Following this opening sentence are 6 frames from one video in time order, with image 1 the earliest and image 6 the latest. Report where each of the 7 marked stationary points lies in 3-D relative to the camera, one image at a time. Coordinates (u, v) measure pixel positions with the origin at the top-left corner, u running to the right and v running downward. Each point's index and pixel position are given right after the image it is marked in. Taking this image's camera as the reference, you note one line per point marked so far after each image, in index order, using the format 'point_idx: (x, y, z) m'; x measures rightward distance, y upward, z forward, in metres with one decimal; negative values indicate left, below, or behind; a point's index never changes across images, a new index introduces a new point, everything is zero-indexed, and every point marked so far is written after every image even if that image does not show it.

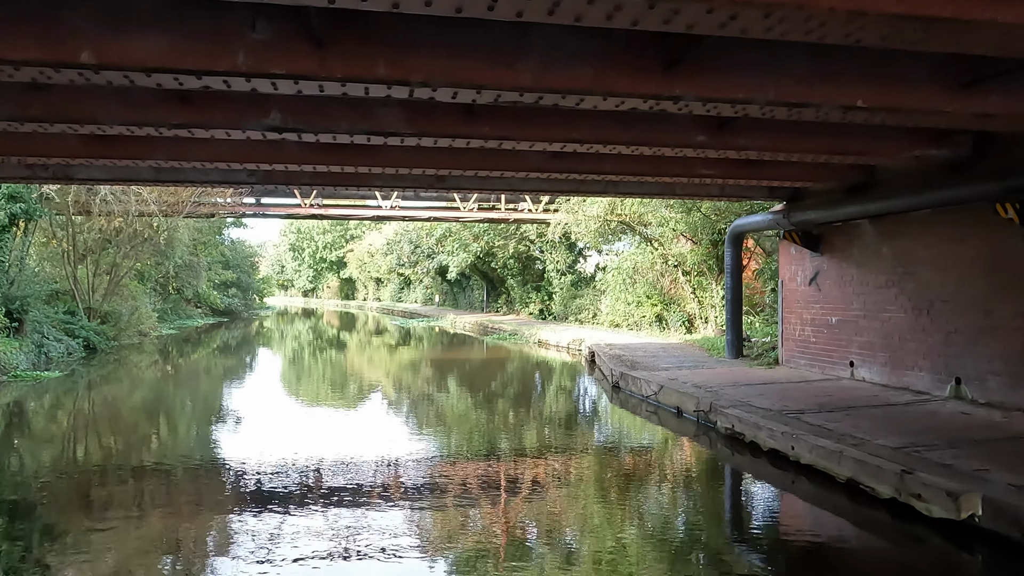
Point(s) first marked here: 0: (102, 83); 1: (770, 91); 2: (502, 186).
0: (-2.4, +1.2, +4.4) m
1: (+1.6, +1.2, +4.6) m
2: (-0.1, +1.2, +8.6) m
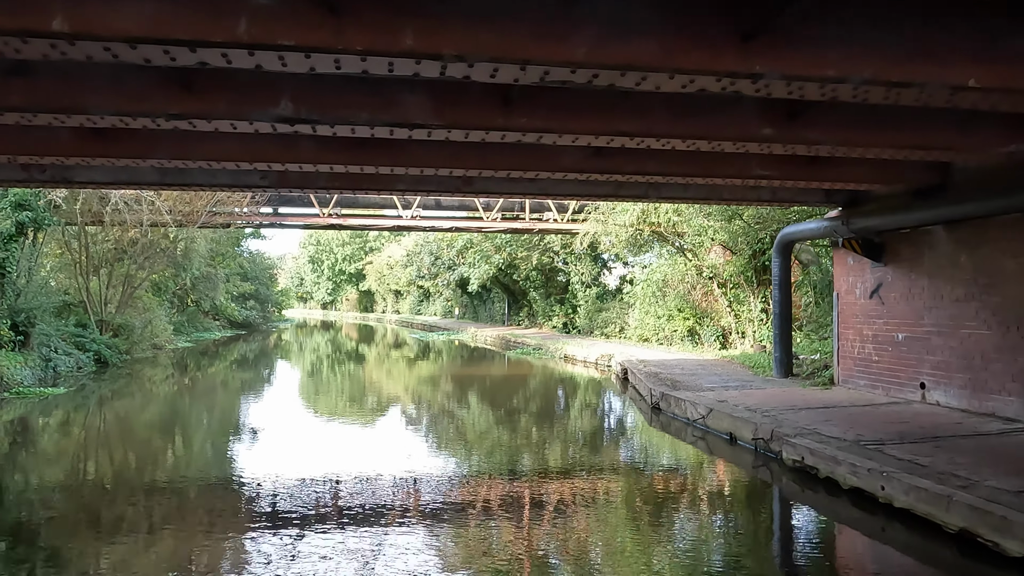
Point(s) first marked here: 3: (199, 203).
0: (-2.2, +1.2, +3.8) m
1: (+1.9, +1.1, +3.9) m
2: (+0.3, +1.0, +7.9) m
3: (-6.8, +1.9, +16.1) m
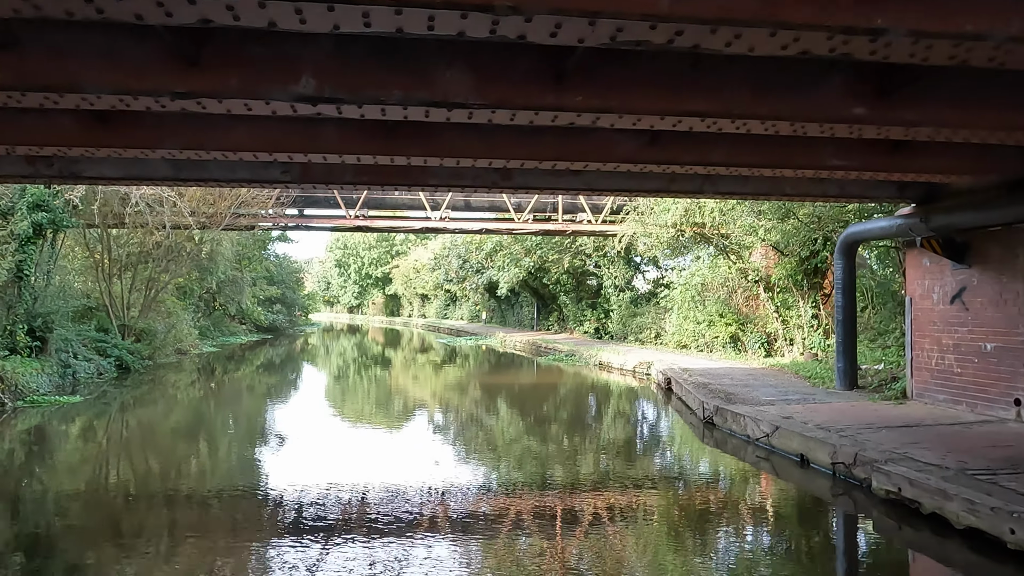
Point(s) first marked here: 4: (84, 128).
0: (-1.9, +1.1, +3.2) m
1: (+2.1, +1.1, +3.2) m
2: (+0.7, +1.0, +7.3) m
3: (-6.1, +1.8, +15.6) m
4: (-3.1, +1.2, +5.4) m
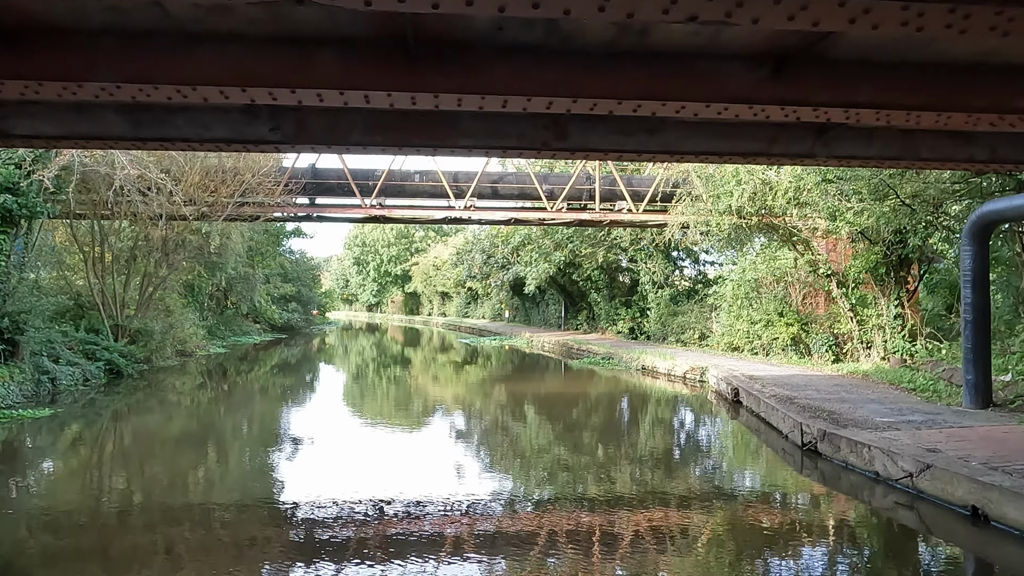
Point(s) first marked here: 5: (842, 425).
0: (-1.6, +1.2, +1.6) m
1: (+2.4, +1.2, +1.5) m
2: (+1.1, +1.1, +5.6) m
3: (-5.5, +1.9, +14.1) m
4: (-2.7, +1.2, +3.8) m
5: (+2.9, -1.2, +6.5) m
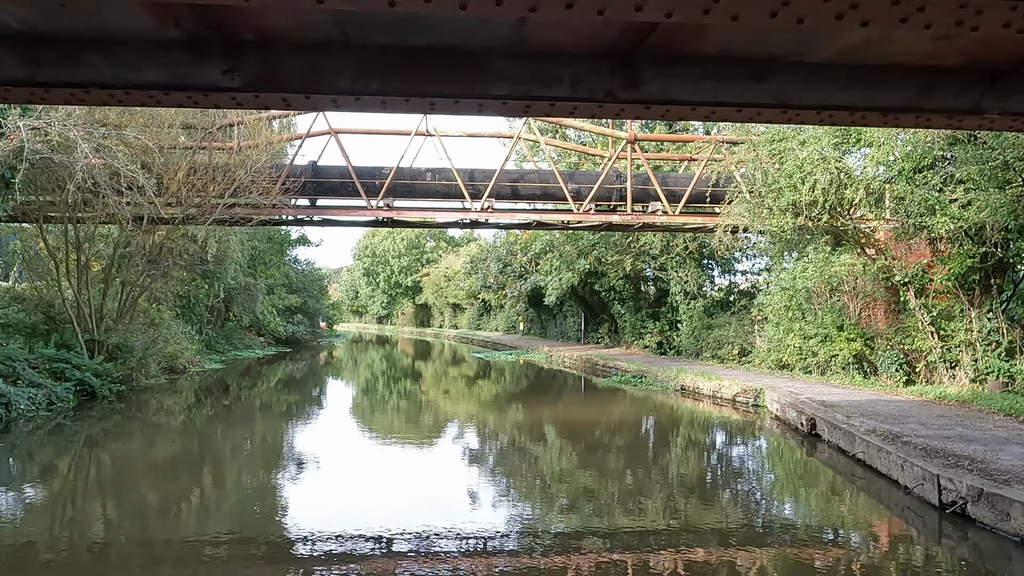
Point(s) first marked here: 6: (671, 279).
0: (-1.4, +1.2, 0.0) m
1: (+2.7, +1.2, -0.2) m
2: (+1.4, +1.0, +4.0) m
3: (-5.1, +1.7, +12.6) m
4: (-2.5, +1.2, +2.3) m
5: (+3.2, -1.3, +4.9) m
6: (+4.0, +0.2, +18.5) m
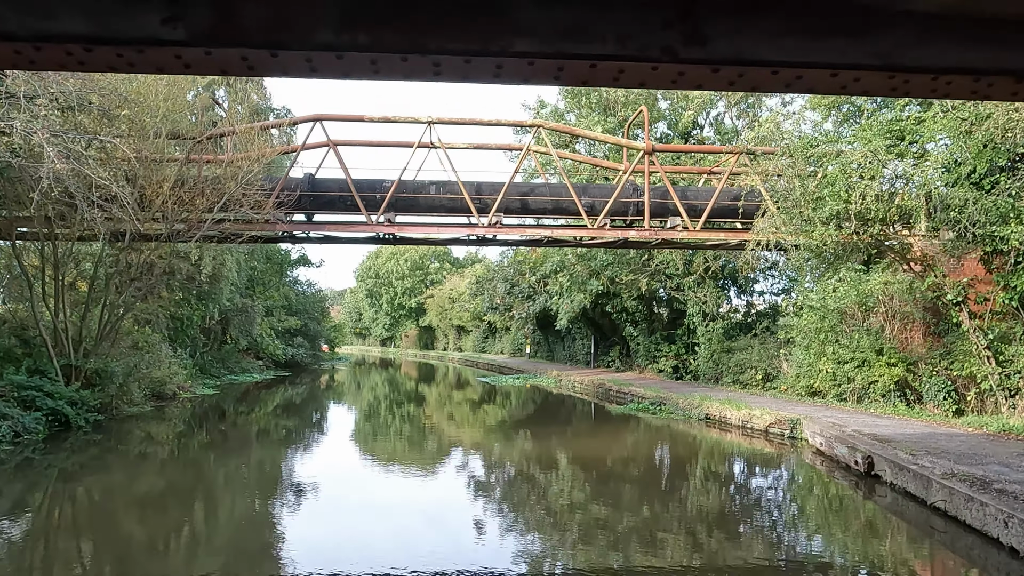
0: (-1.3, +1.3, -0.9) m
1: (+2.8, +1.3, -1.1) m
2: (+1.5, +1.0, +3.1) m
3: (-4.9, +1.3, +11.8) m
4: (-2.4, +1.2, +1.4) m
5: (+3.3, -1.3, +3.9) m
6: (+4.2, -0.3, +17.6) m
